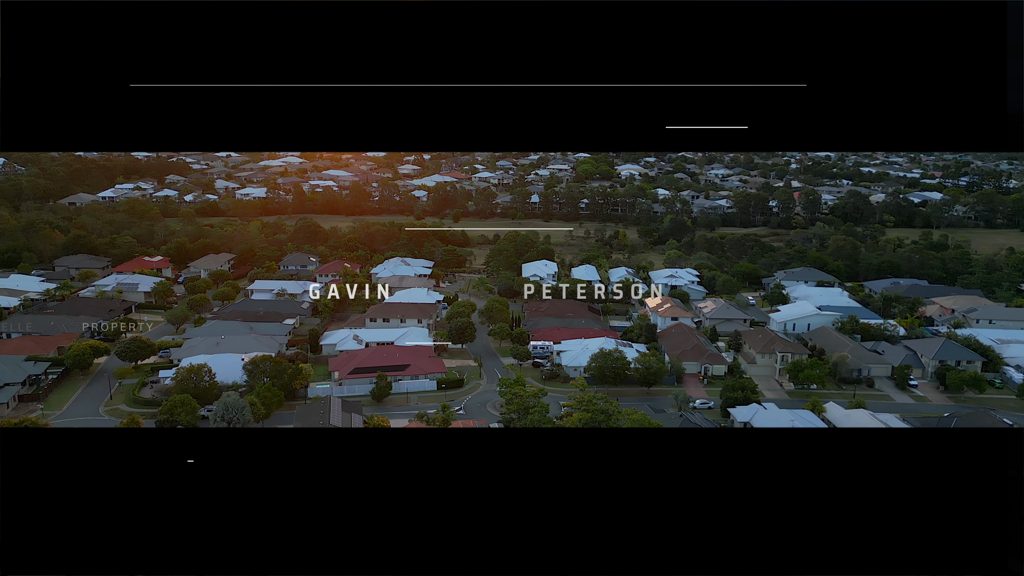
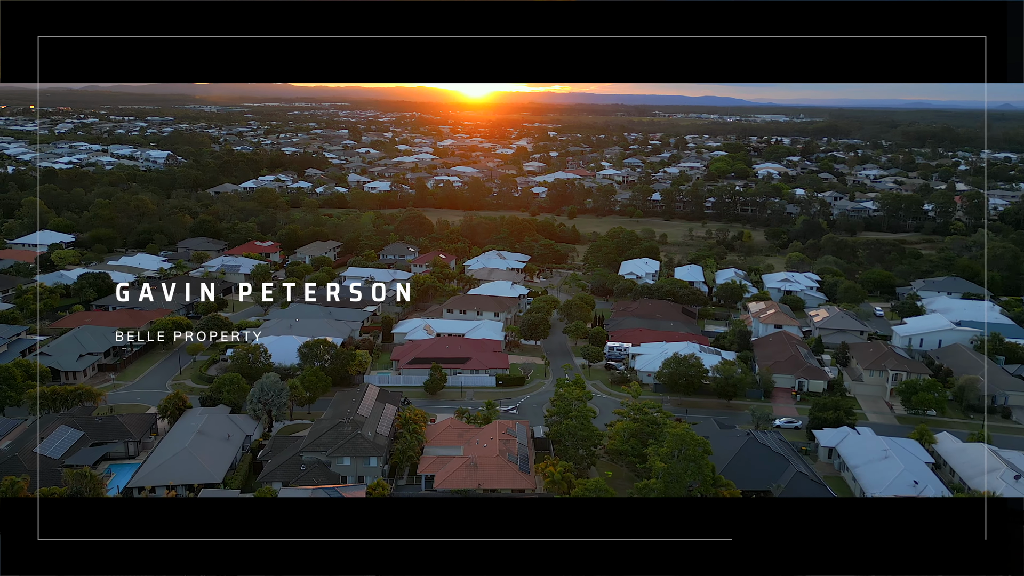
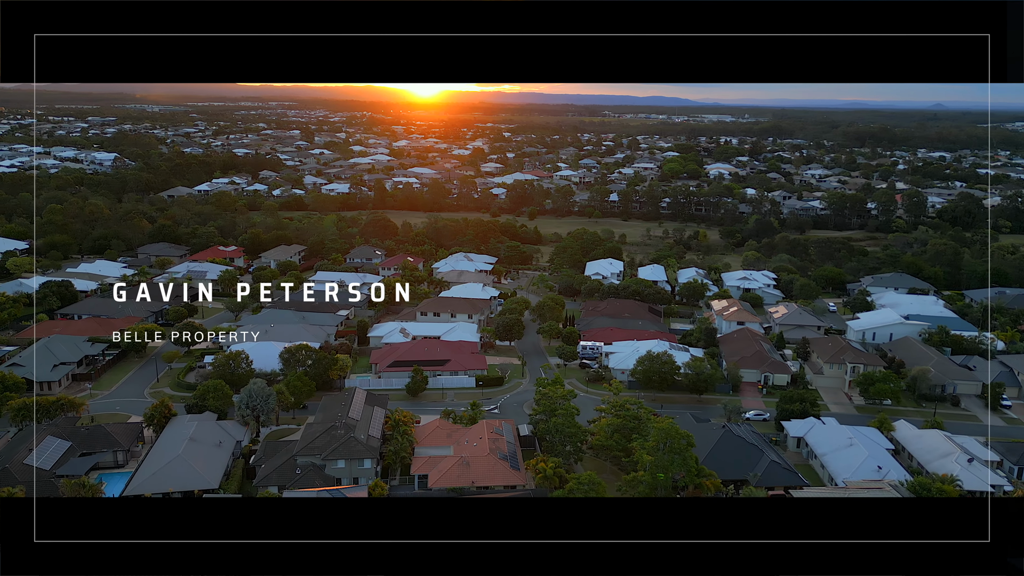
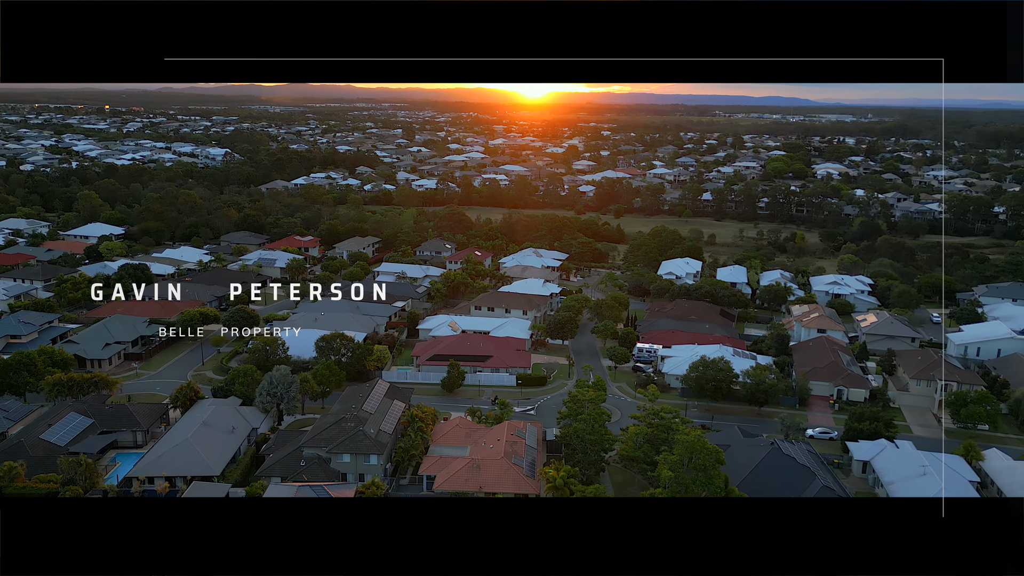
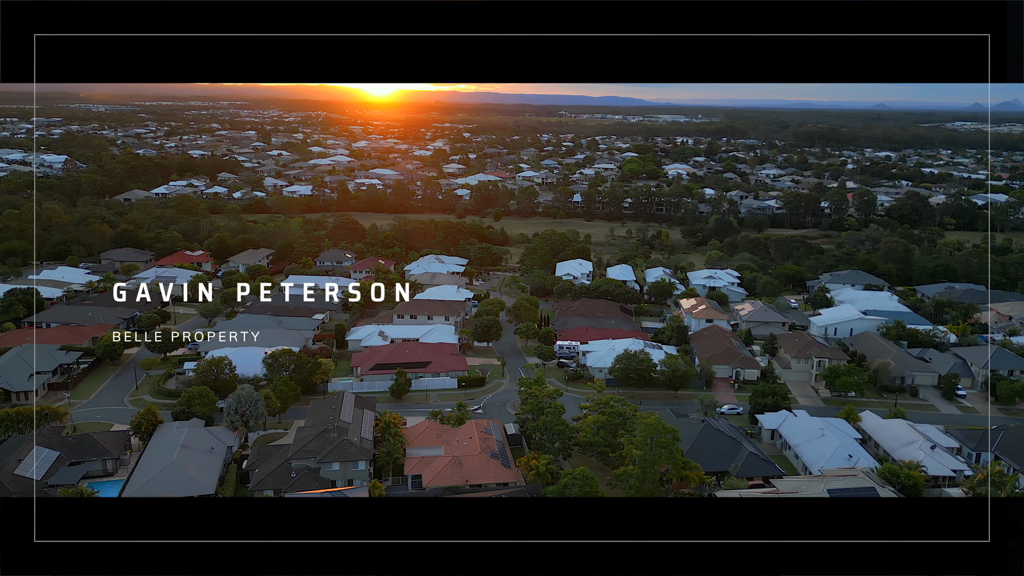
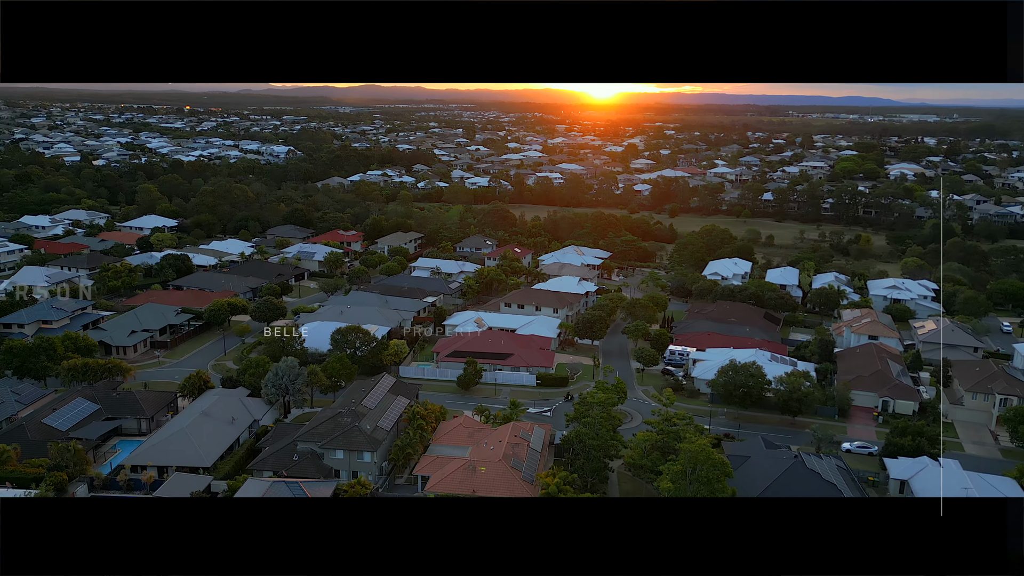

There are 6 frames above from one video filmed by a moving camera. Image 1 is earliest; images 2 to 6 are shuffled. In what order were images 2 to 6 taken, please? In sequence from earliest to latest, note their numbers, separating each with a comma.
5, 3, 2, 4, 6
